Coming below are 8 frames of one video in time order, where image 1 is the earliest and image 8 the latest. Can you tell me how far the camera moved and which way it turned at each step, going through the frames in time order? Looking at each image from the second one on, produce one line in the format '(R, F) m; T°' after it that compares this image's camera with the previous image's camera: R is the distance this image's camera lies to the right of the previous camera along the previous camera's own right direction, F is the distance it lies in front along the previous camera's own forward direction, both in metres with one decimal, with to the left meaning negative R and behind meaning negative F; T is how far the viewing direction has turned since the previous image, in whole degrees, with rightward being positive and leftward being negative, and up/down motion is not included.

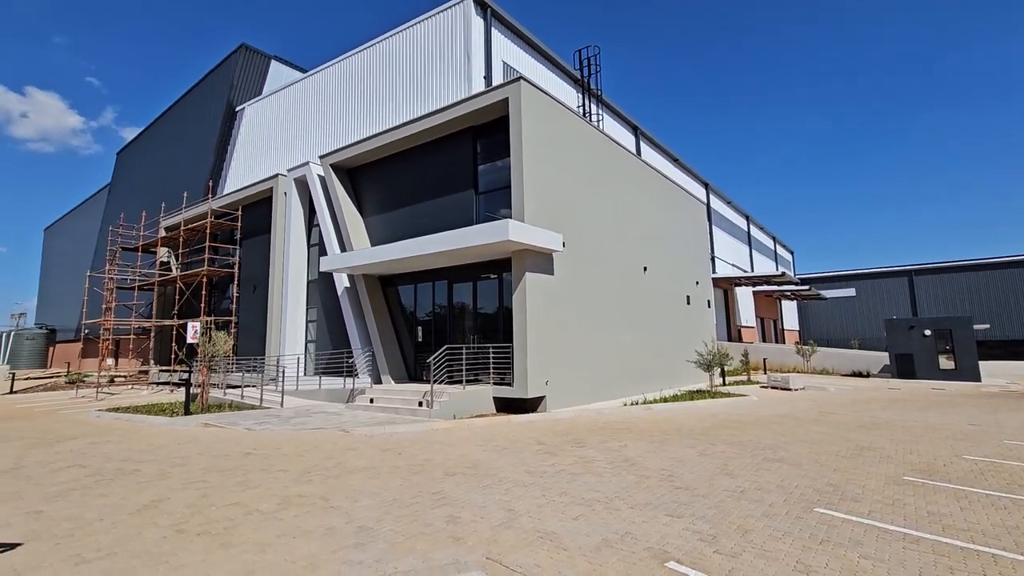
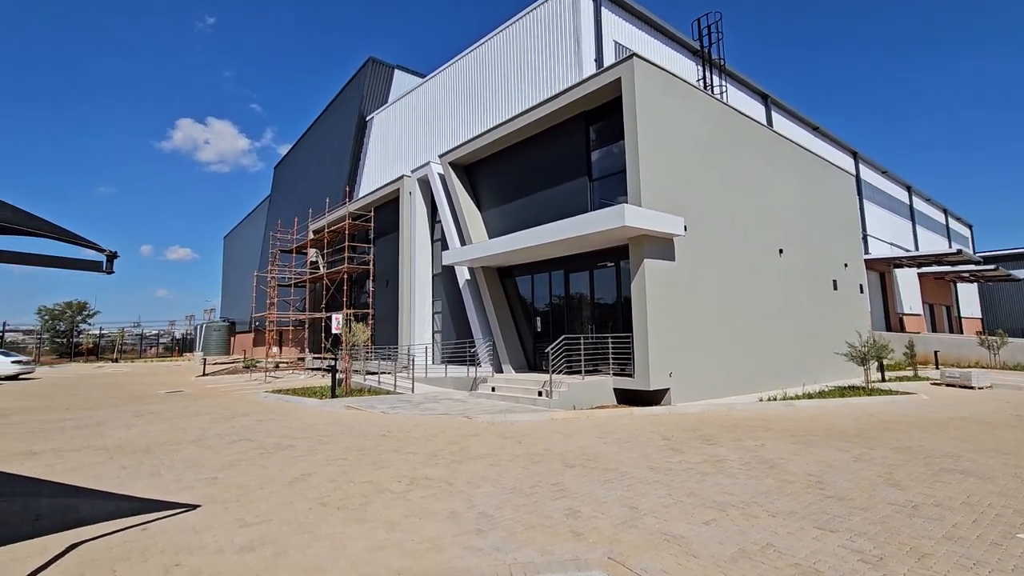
(0.0, +0.2) m; -13°
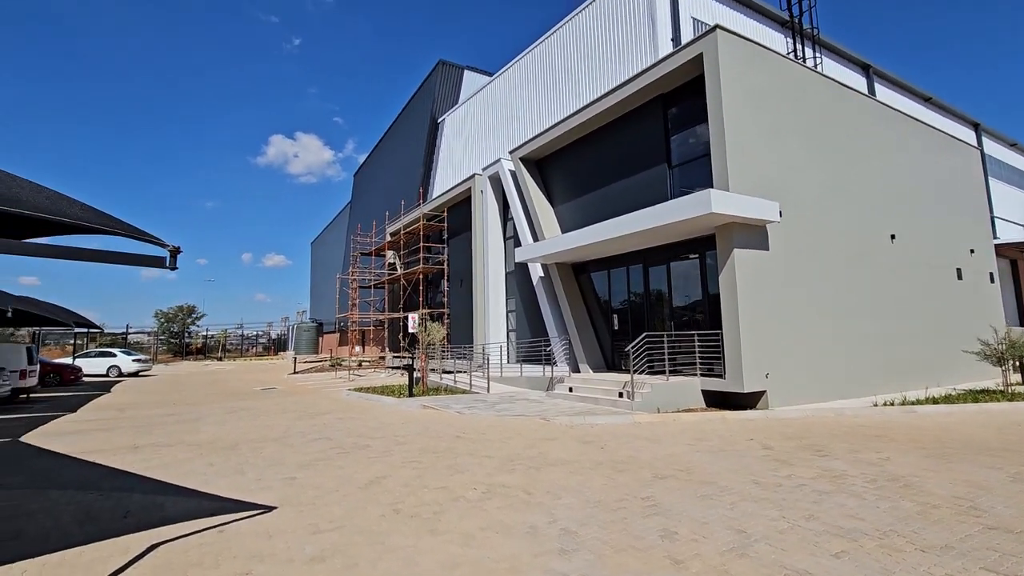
(-0.1, +0.4) m; -8°
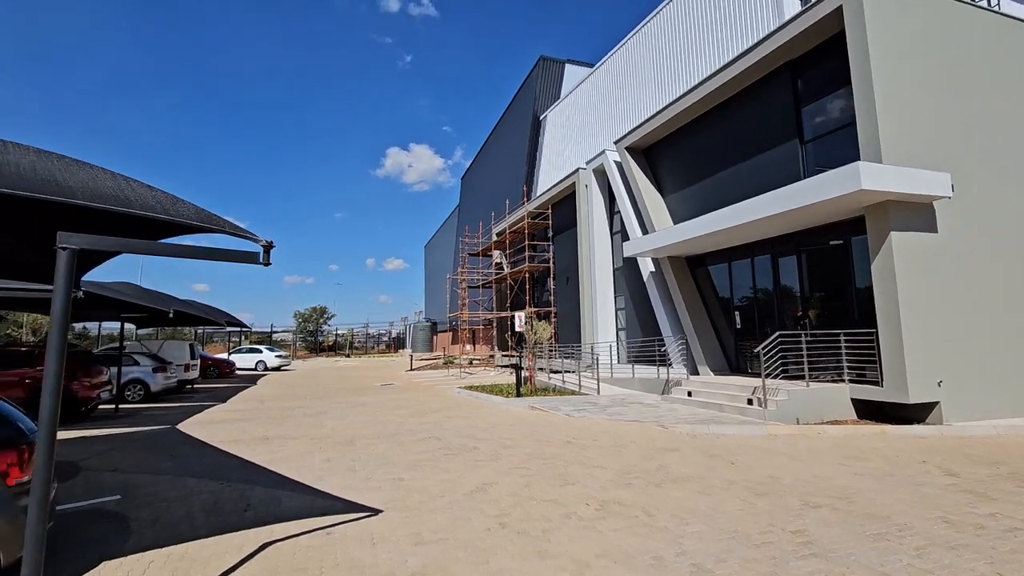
(-0.1, +0.5) m; -12°
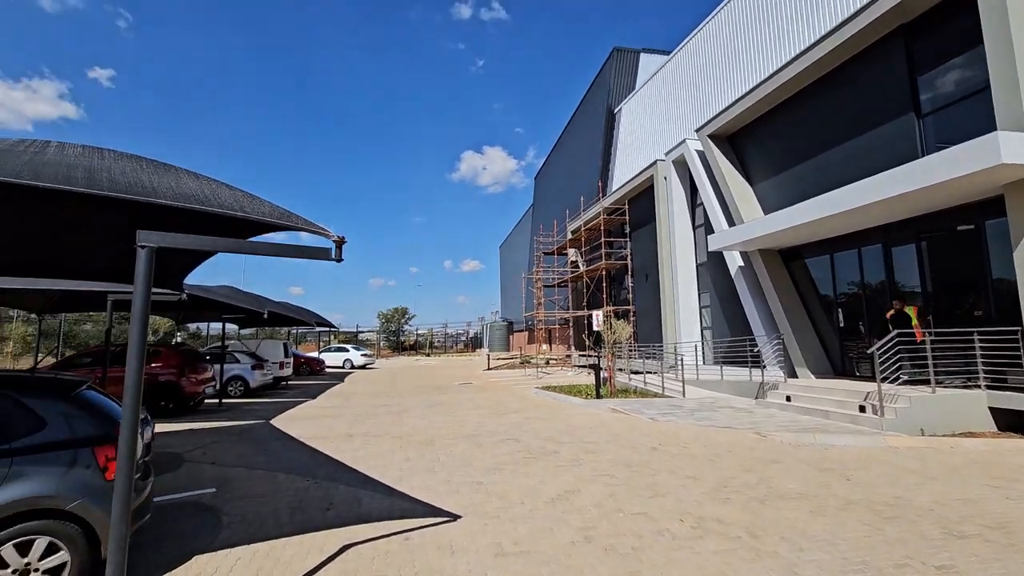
(-0.1, +0.3) m; -8°
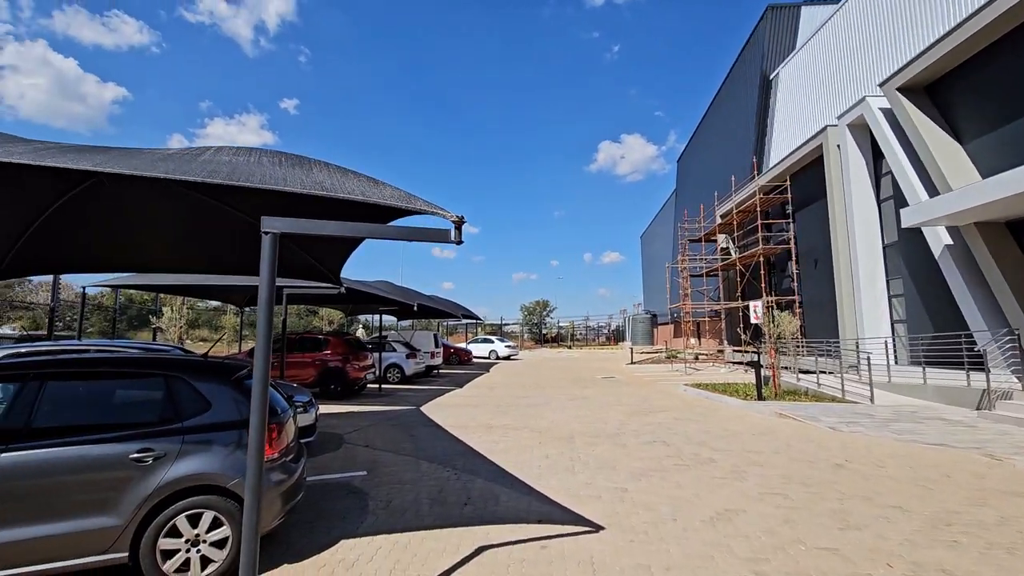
(0.0, +0.4) m; -16°
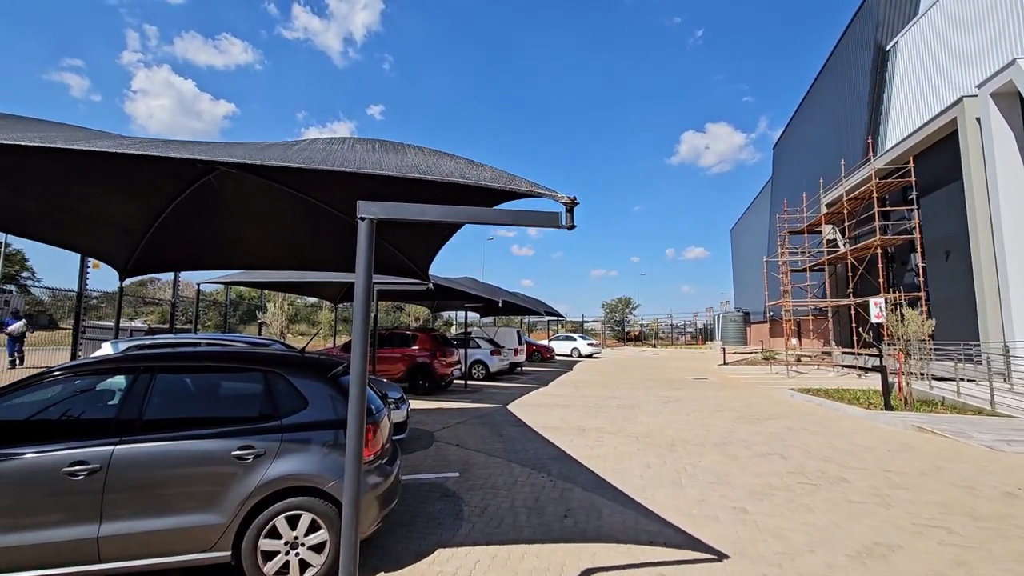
(-0.2, +0.3) m; -9°
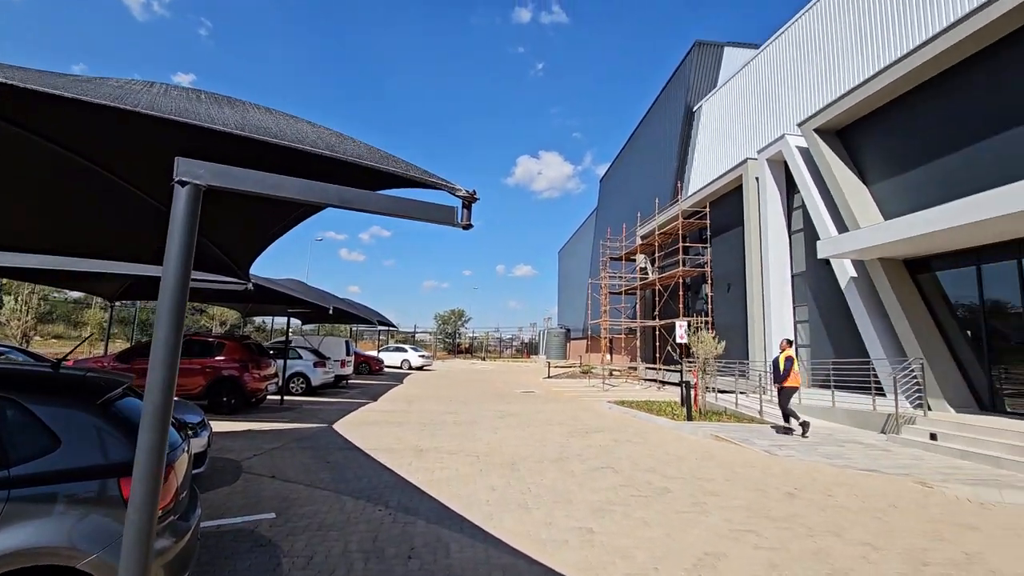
(-0.2, +0.4) m; +19°
